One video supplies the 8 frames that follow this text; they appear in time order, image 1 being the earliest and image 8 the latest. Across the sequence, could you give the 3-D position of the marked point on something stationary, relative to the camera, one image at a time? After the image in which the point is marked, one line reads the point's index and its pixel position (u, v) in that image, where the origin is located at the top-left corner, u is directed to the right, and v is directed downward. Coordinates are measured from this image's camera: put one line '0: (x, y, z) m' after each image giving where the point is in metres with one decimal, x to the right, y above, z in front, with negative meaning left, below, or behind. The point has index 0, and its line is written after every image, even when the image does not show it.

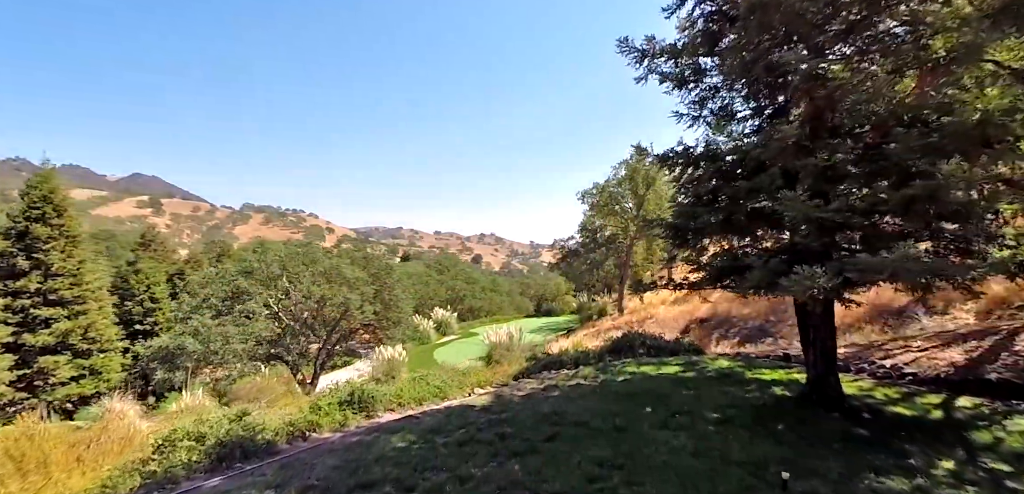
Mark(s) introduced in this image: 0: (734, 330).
0: (+5.3, -2.0, +13.8) m
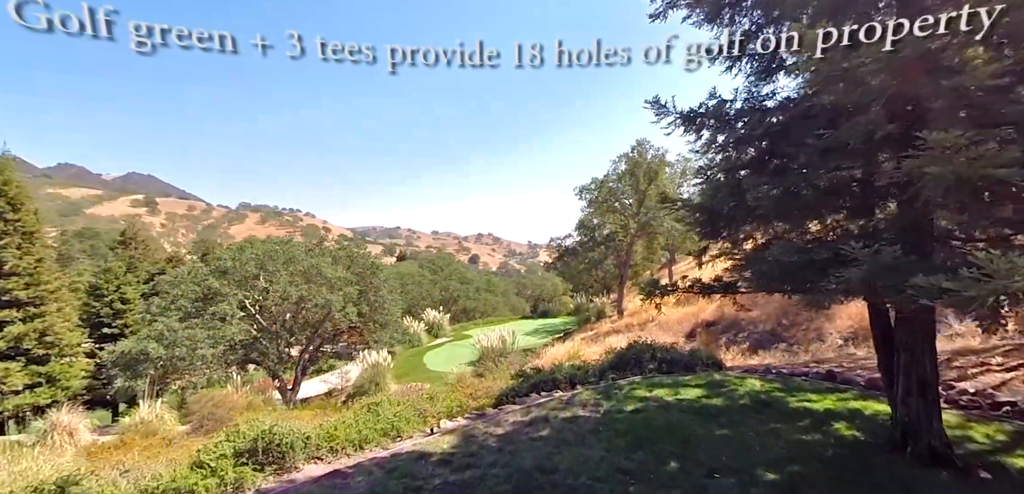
0: (+5.2, -1.9, +12.8) m
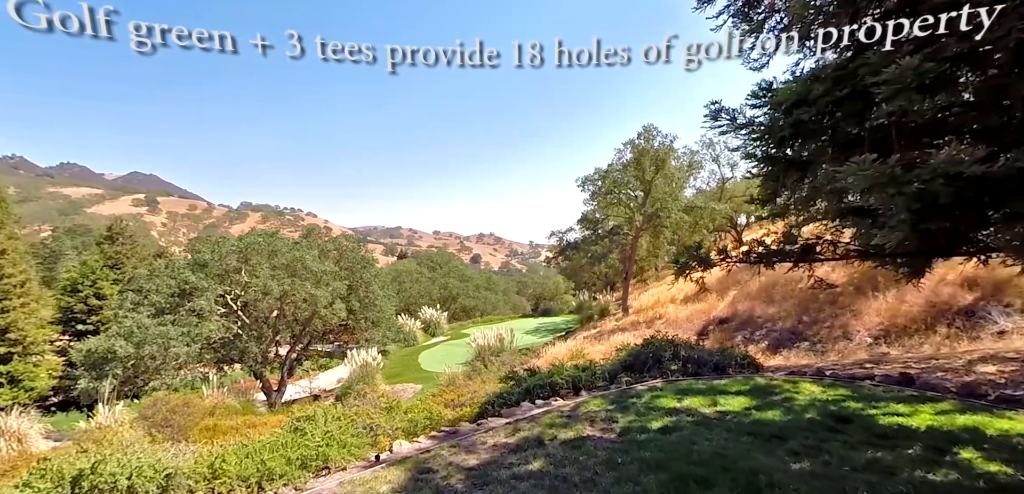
0: (+5.1, -1.7, +11.8) m
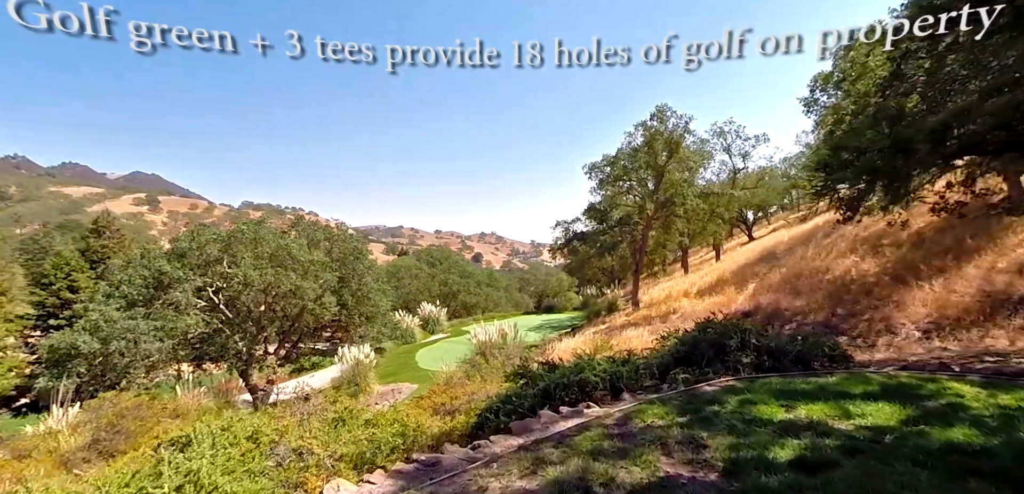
0: (+5.2, -1.4, +10.7) m
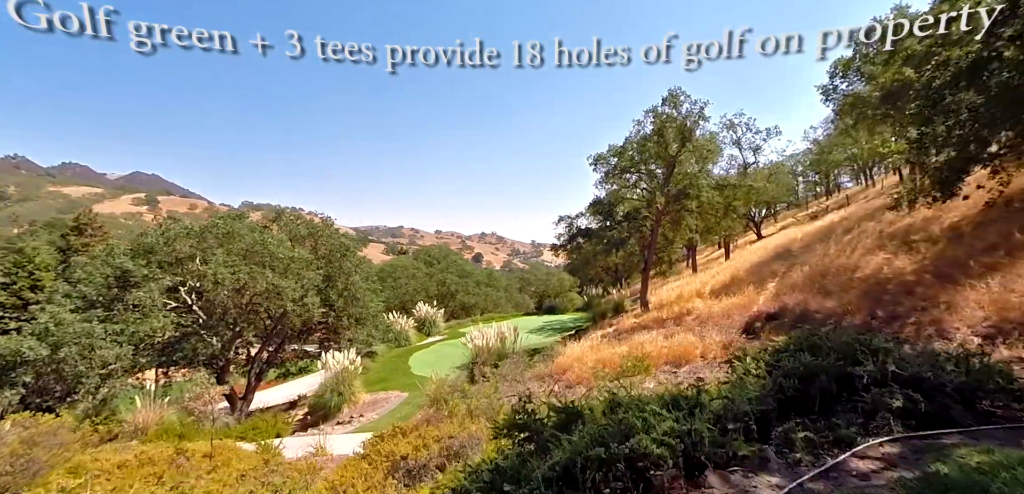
0: (+5.2, -1.3, +9.5) m
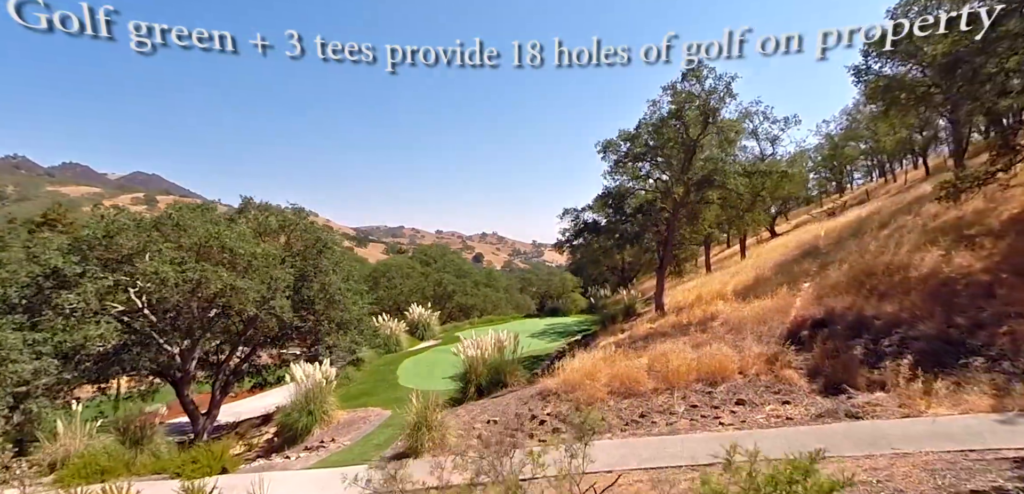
0: (+5.2, -1.2, +7.9) m
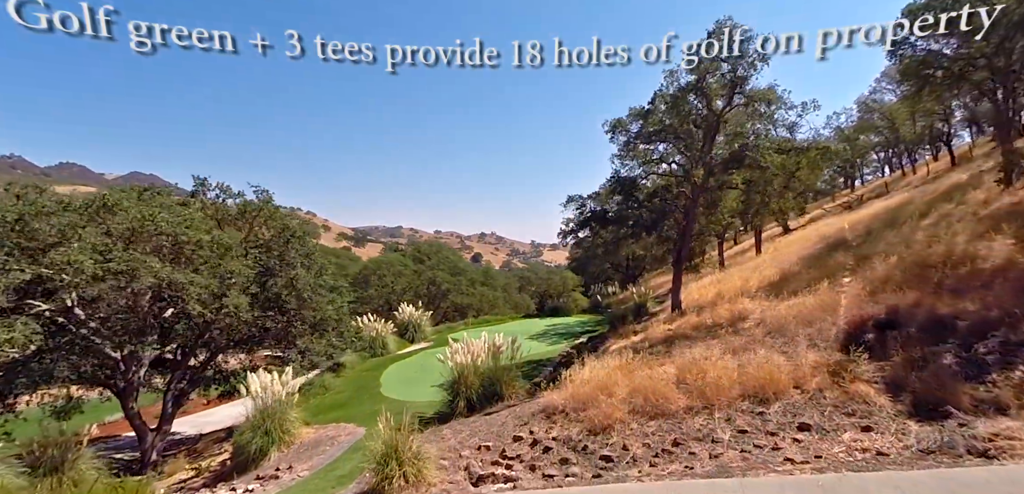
0: (+5.1, -1.0, +6.2) m
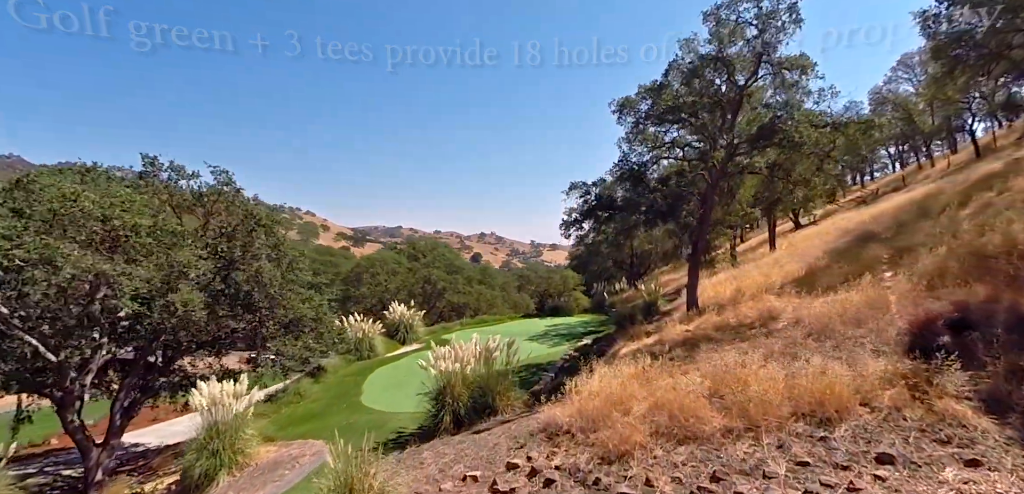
0: (+5.1, -0.9, +4.9) m
